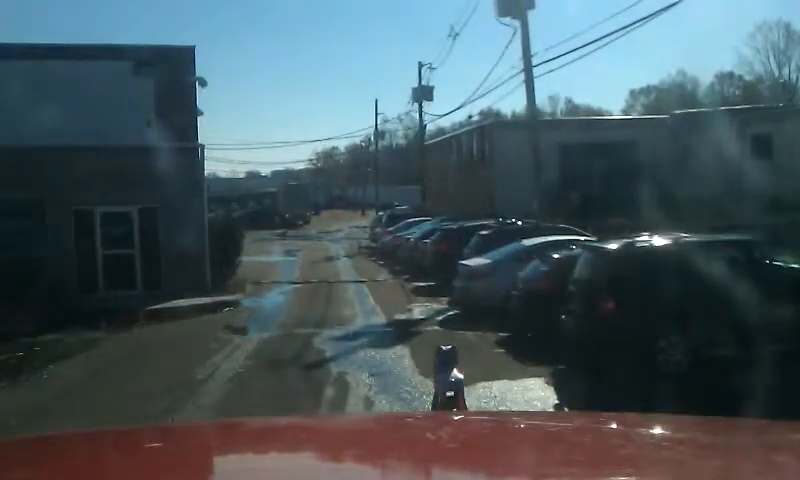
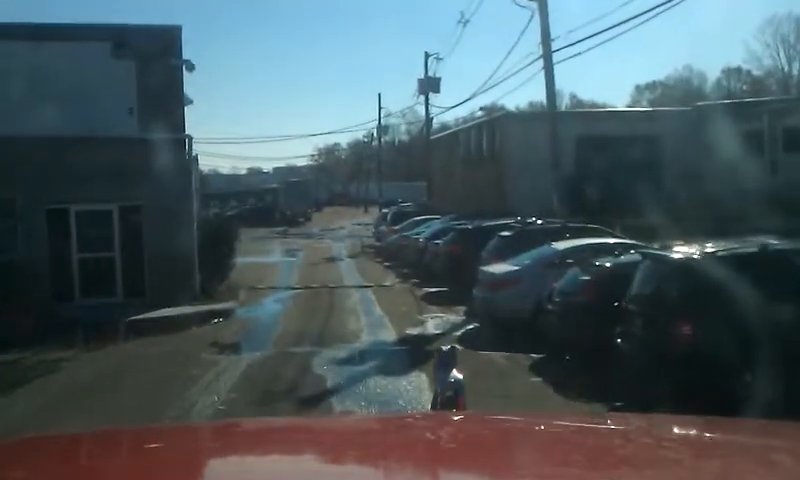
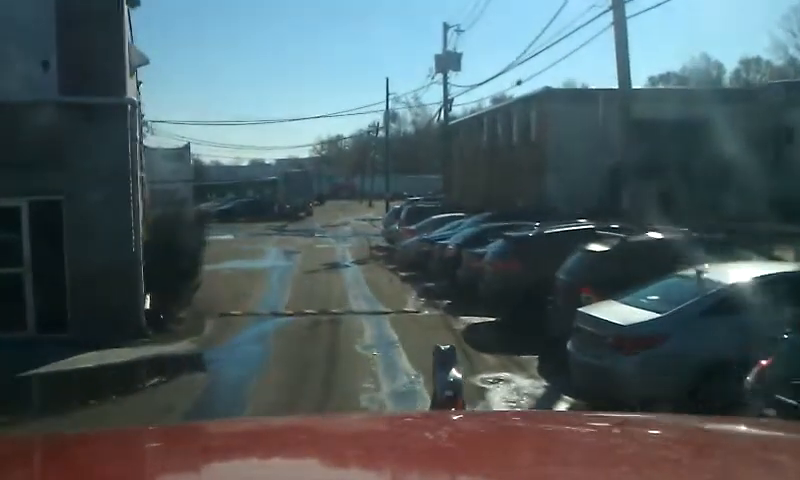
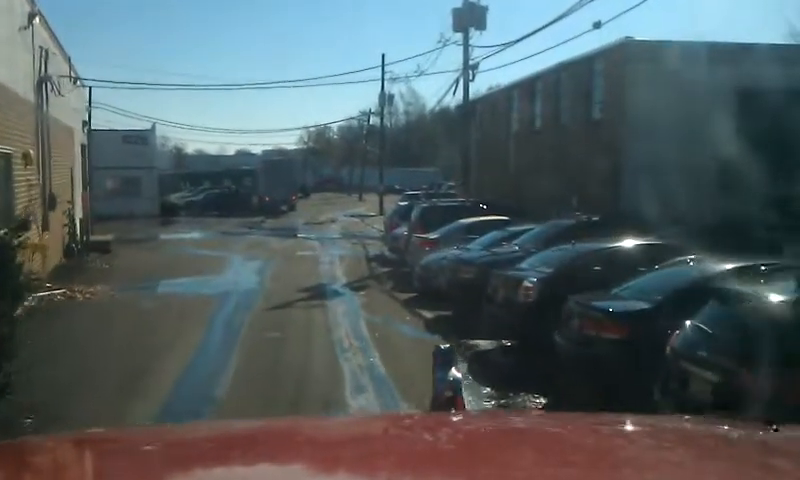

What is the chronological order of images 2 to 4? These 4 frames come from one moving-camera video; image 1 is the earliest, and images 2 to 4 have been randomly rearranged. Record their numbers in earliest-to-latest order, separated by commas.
2, 3, 4
